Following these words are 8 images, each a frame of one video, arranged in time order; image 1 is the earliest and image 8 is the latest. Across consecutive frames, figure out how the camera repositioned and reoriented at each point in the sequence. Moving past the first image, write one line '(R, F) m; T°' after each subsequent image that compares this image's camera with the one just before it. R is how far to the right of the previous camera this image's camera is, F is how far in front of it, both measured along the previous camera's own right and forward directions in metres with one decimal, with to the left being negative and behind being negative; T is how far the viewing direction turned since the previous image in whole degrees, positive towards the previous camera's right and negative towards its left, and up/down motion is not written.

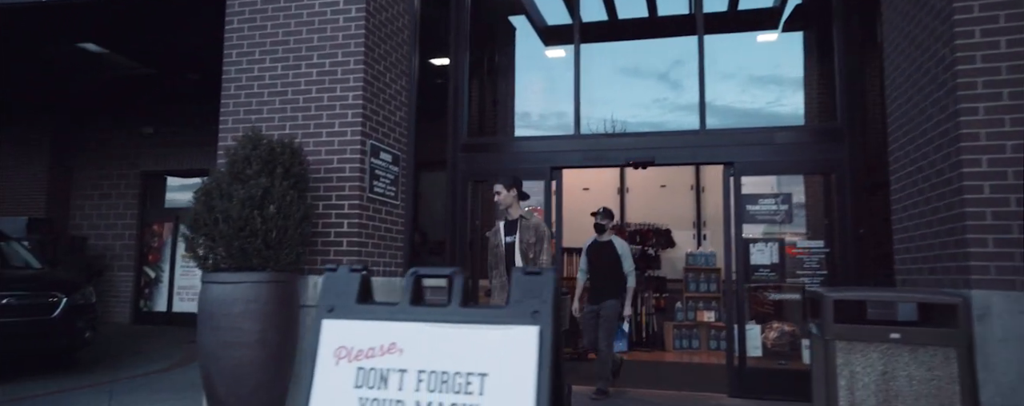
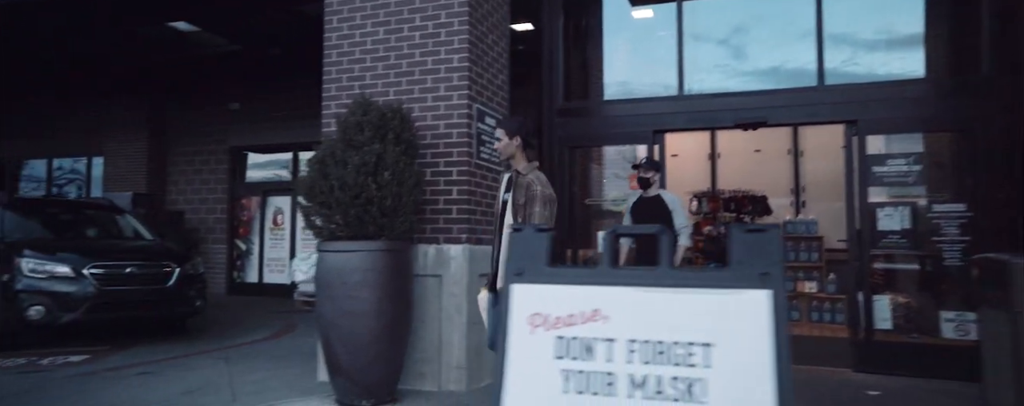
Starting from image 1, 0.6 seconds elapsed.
(-0.4, +0.2) m; -5°
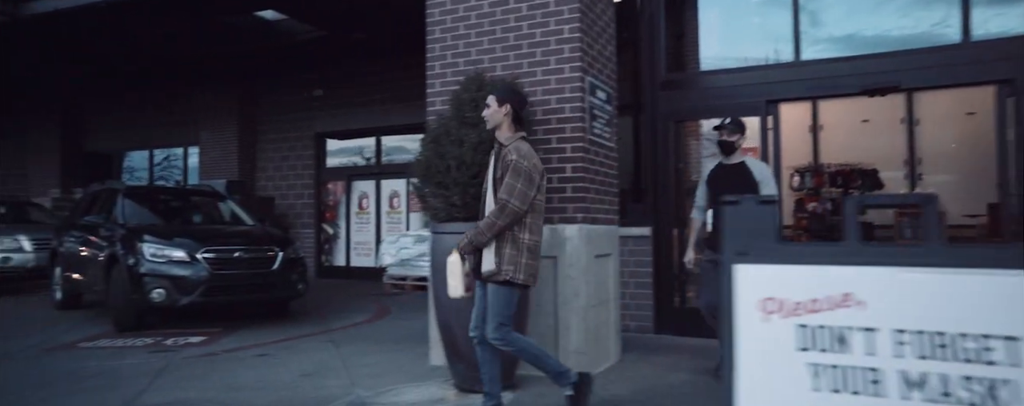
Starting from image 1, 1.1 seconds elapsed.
(-0.4, +0.2) m; -6°
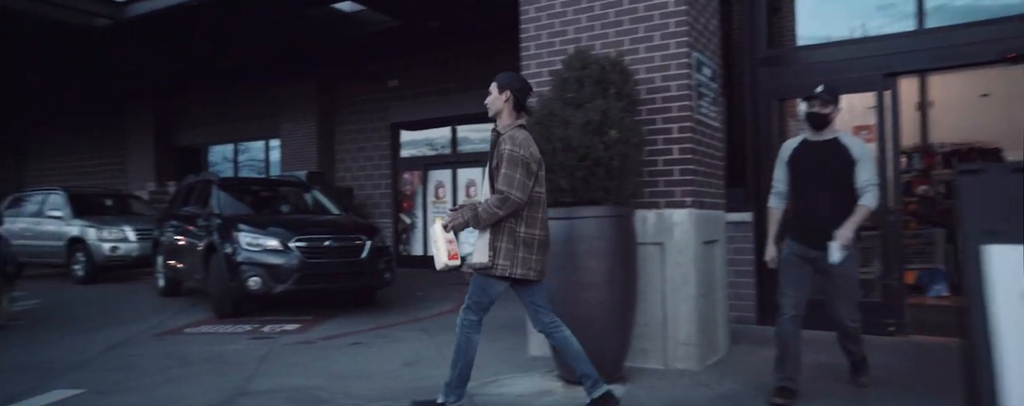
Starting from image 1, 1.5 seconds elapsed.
(-0.3, +0.2) m; -5°
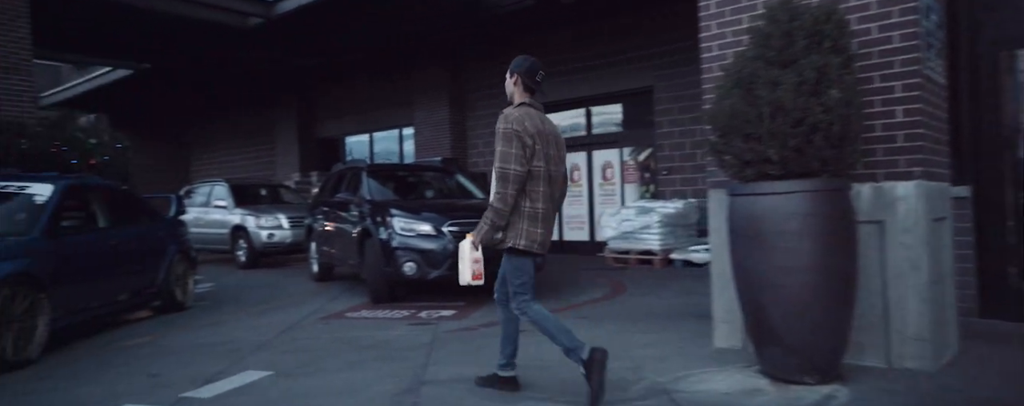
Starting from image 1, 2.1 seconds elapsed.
(-0.4, +0.3) m; -10°
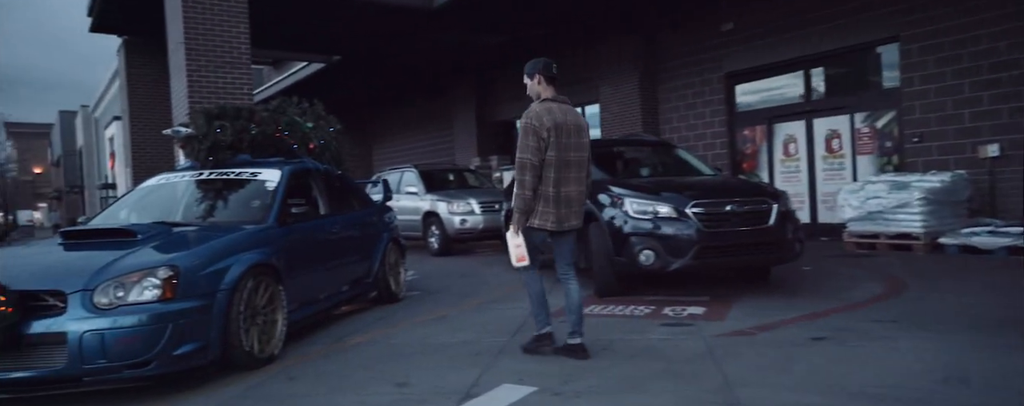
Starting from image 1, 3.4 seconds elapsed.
(-0.9, +0.9) m; -13°
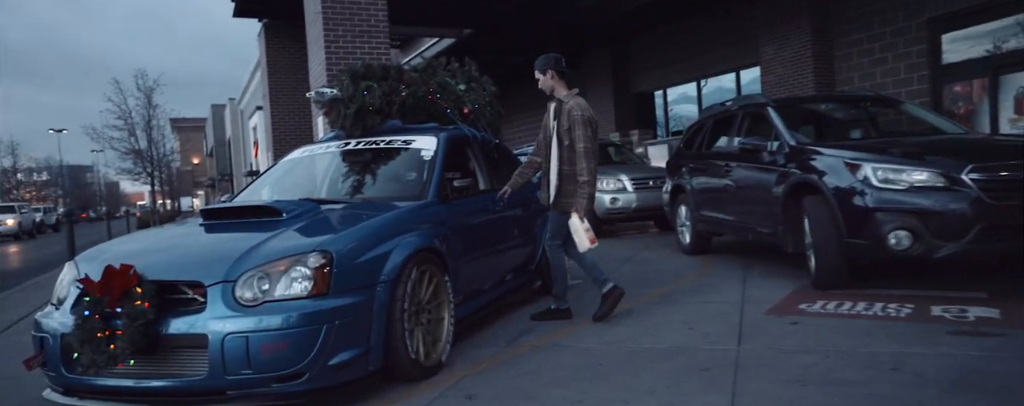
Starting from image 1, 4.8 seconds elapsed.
(-0.6, +1.1) m; -10°
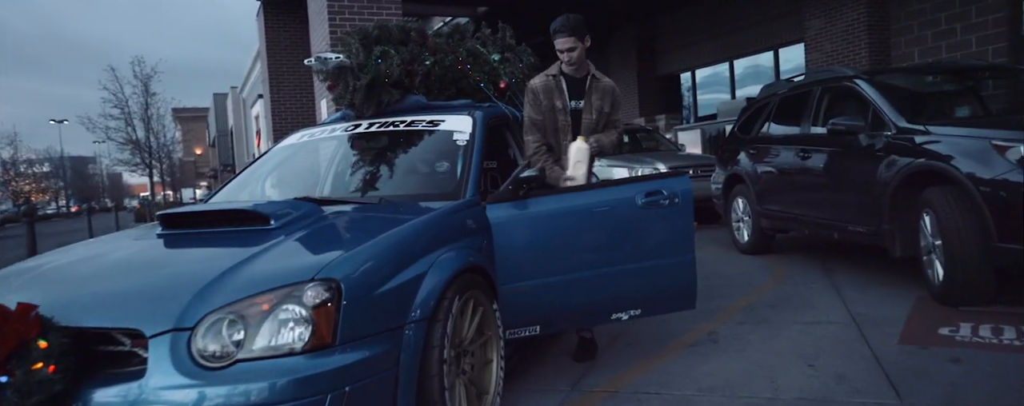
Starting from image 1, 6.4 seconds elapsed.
(-0.3, +1.2) m; 0°
